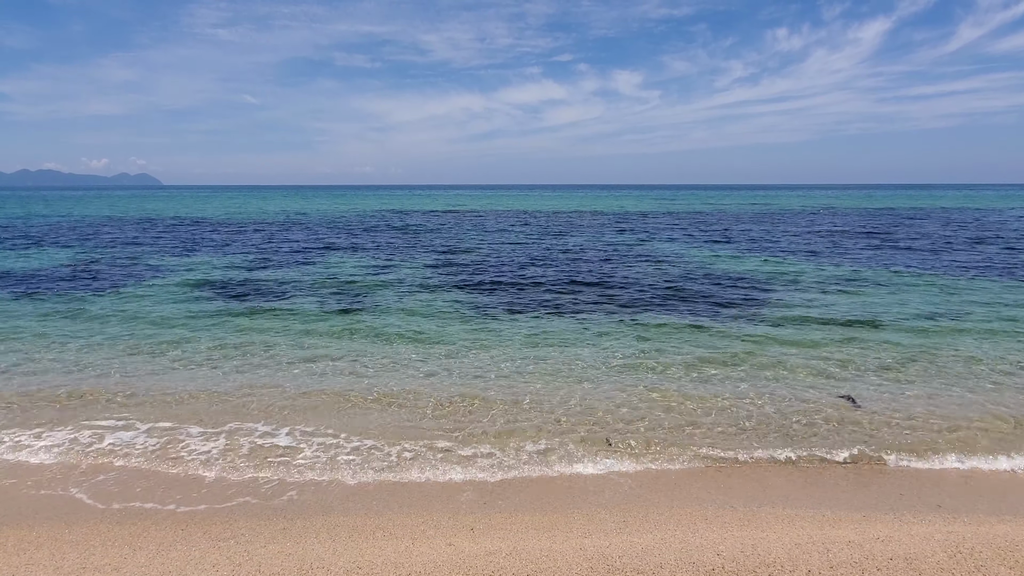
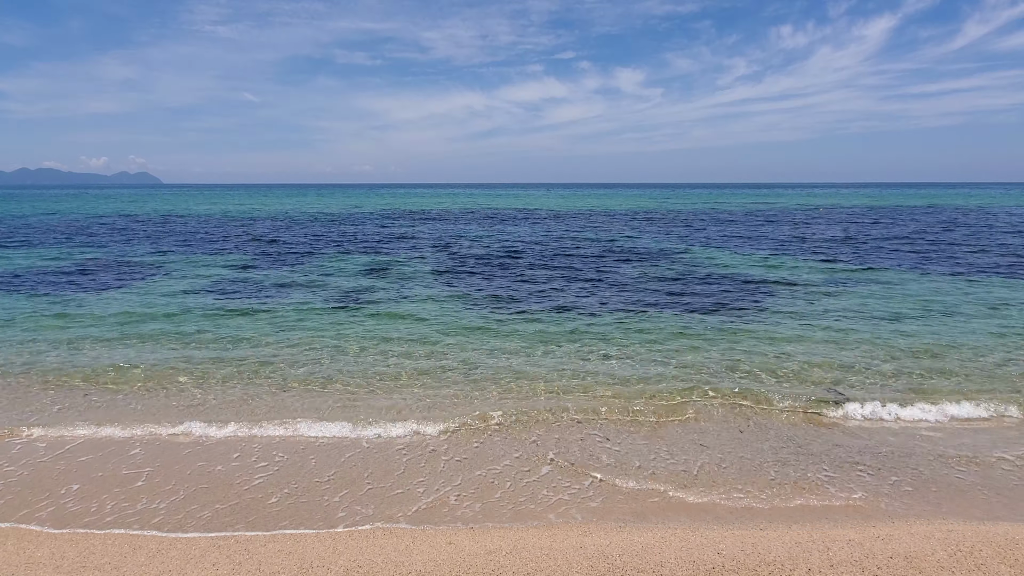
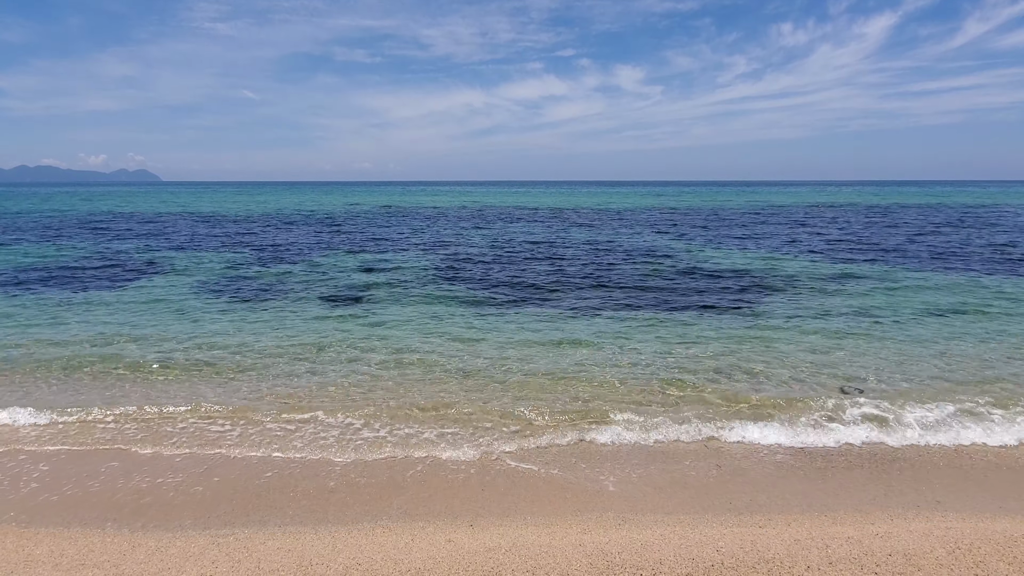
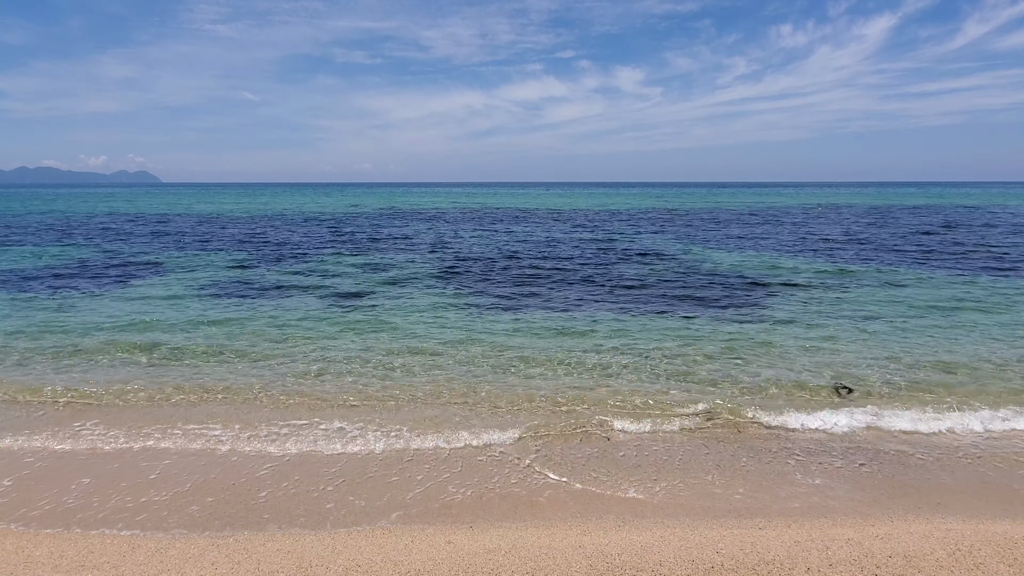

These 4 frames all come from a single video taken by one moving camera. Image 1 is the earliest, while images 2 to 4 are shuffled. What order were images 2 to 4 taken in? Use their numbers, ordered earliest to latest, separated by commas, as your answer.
2, 4, 3
